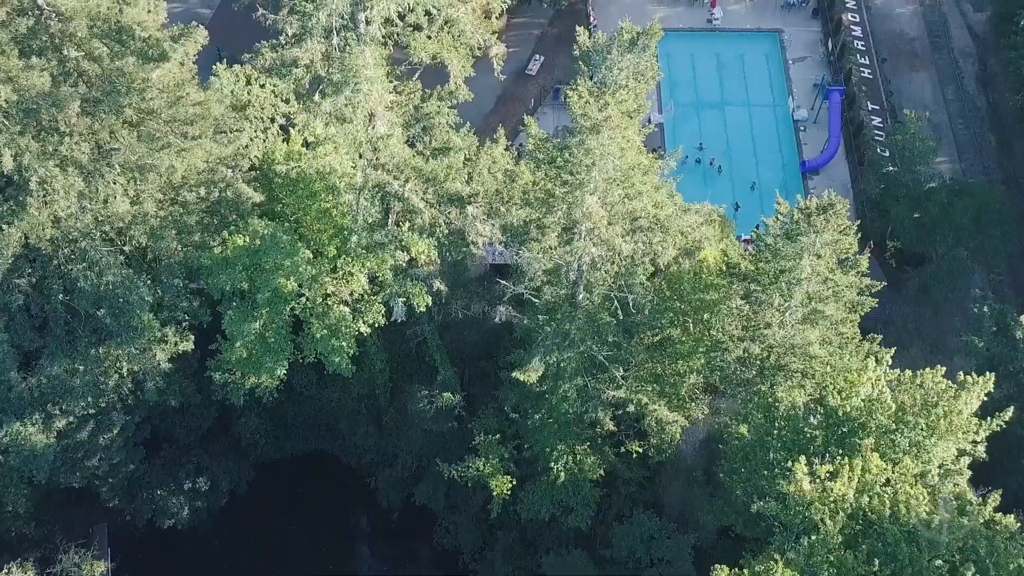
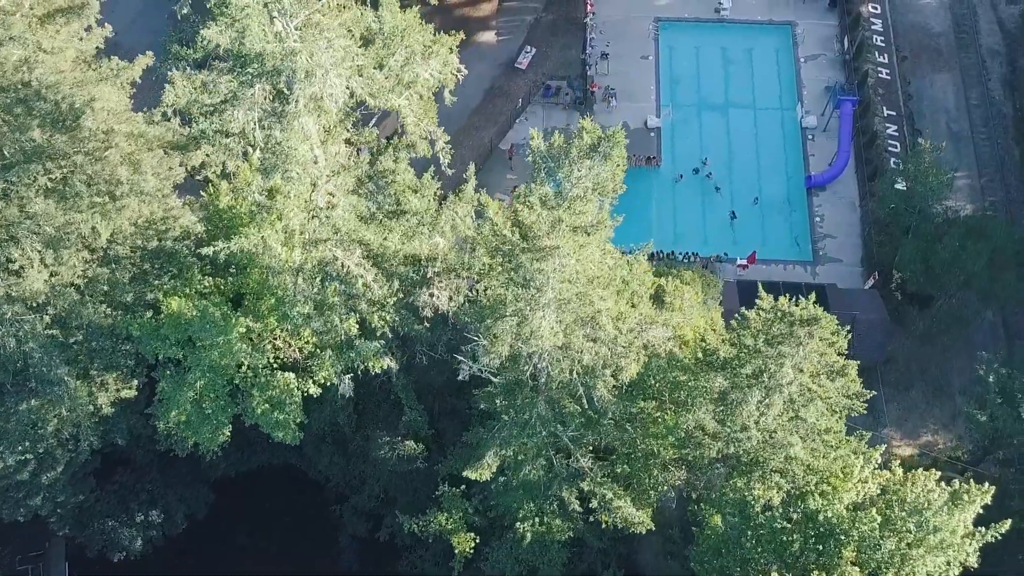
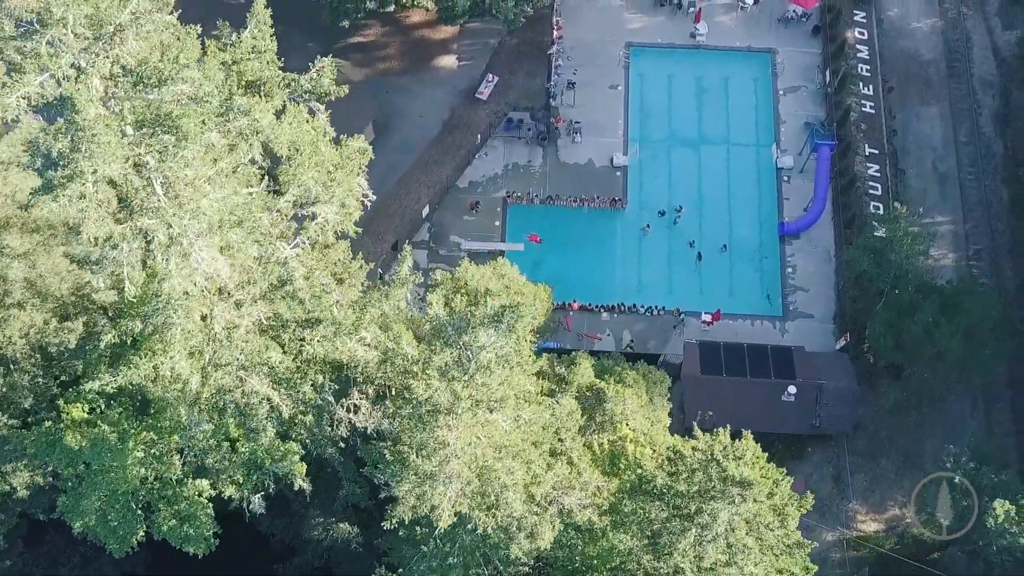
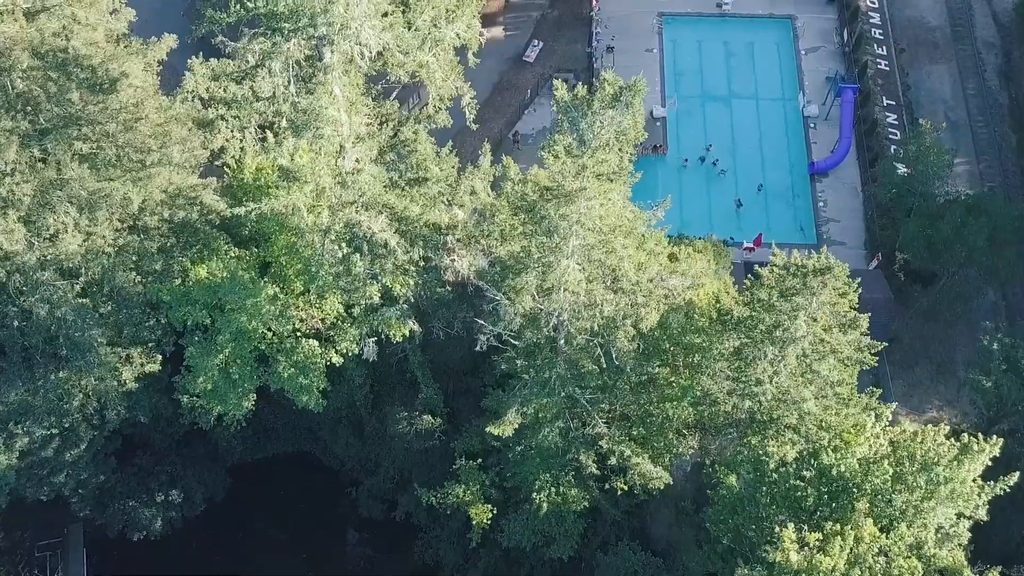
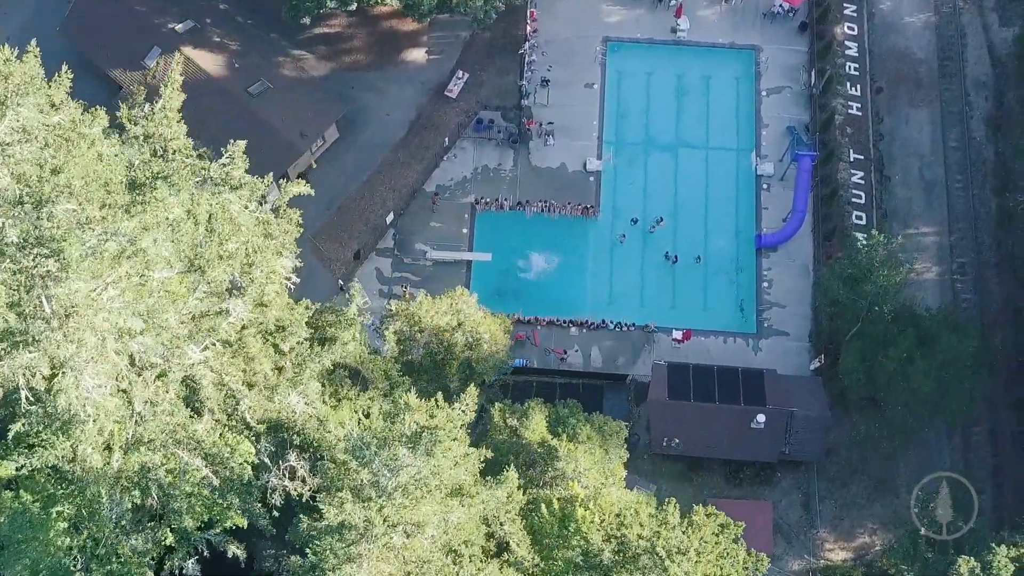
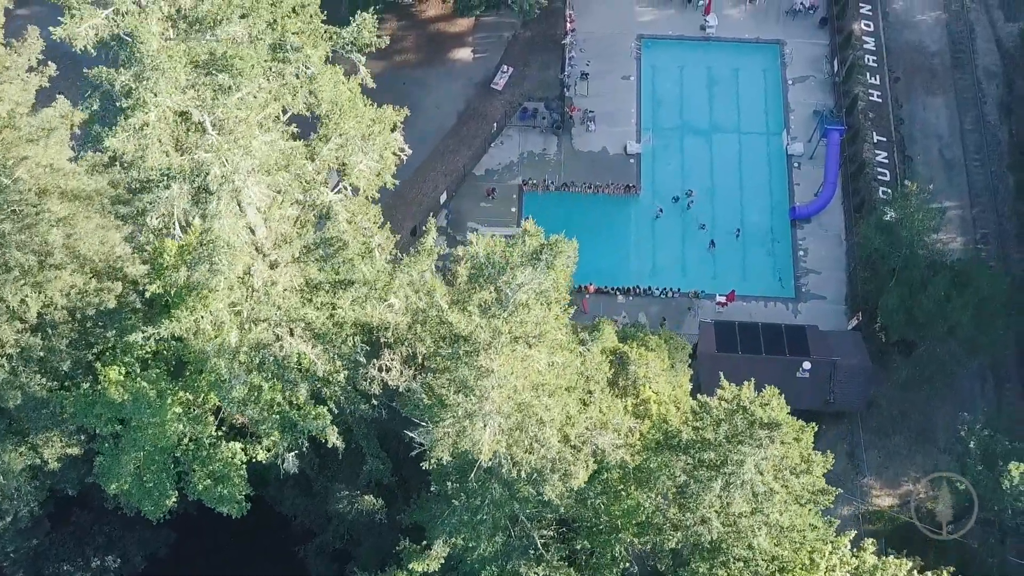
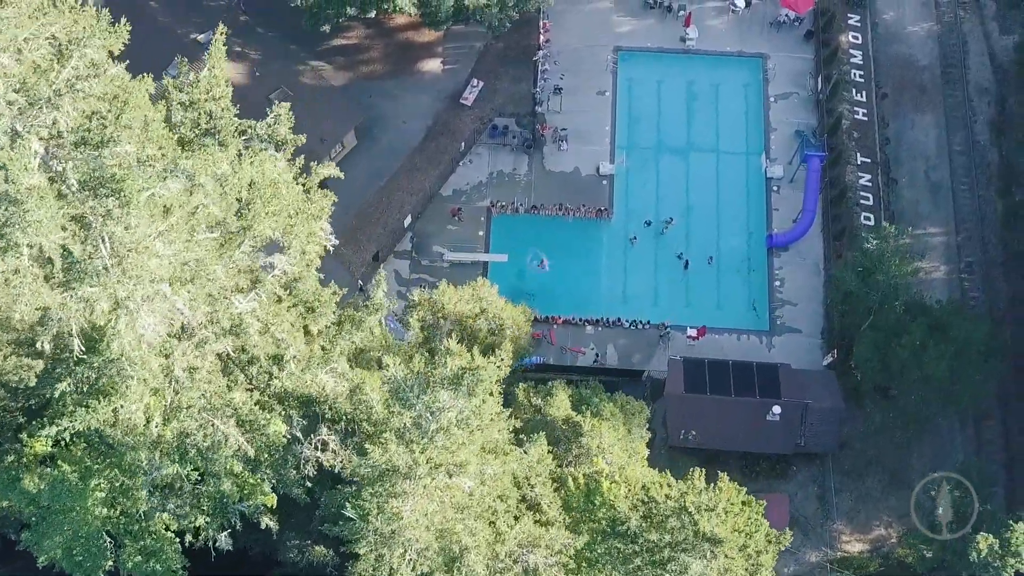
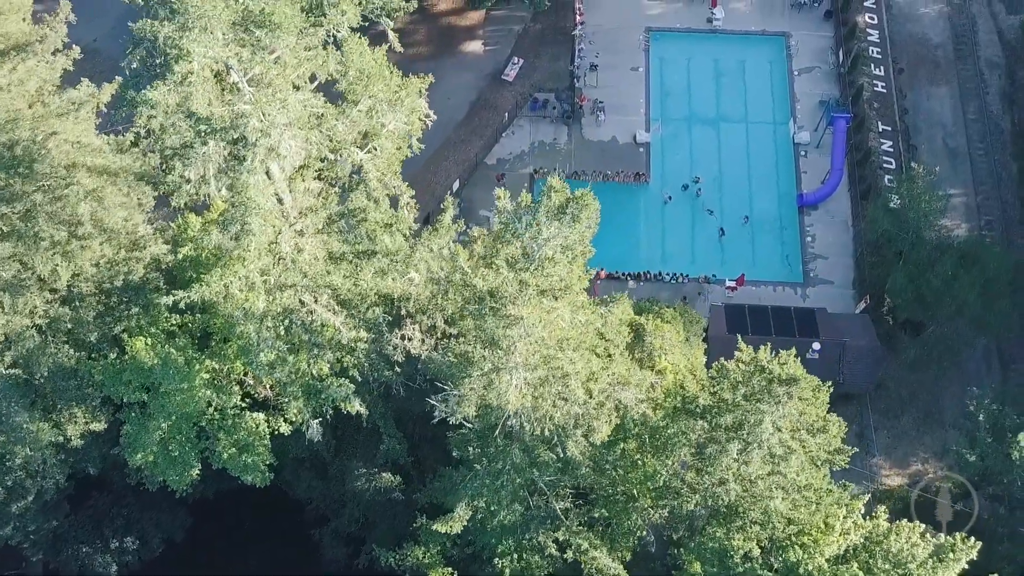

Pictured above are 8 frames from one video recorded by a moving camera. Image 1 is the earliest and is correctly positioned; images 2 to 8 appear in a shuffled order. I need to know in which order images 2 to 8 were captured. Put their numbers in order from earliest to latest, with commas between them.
4, 2, 8, 6, 3, 7, 5
